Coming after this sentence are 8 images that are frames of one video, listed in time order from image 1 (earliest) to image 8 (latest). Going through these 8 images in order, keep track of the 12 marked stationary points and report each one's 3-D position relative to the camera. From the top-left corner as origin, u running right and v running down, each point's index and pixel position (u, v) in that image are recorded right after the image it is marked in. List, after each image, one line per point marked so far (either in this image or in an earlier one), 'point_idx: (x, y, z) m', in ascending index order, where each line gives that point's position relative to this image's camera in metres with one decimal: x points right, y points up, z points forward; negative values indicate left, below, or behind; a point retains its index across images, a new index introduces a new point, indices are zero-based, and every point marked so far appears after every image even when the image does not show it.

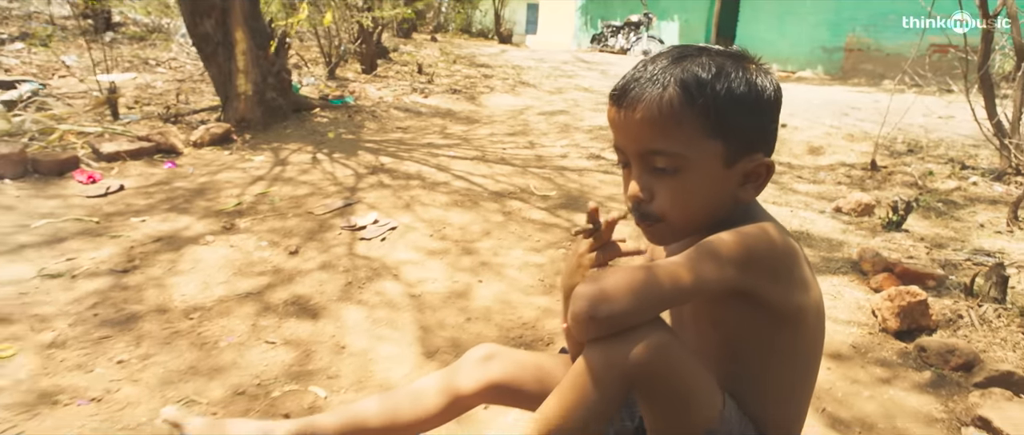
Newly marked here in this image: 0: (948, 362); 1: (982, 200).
0: (+1.3, -0.4, +1.8) m
1: (+2.9, +0.1, +3.8) m
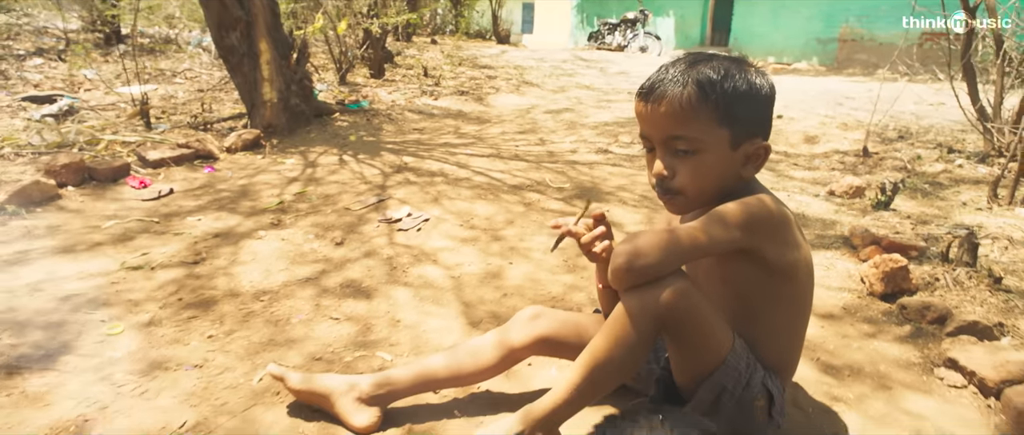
0: (+1.4, -0.3, +2.1) m
1: (+3.0, +0.2, +4.1) m
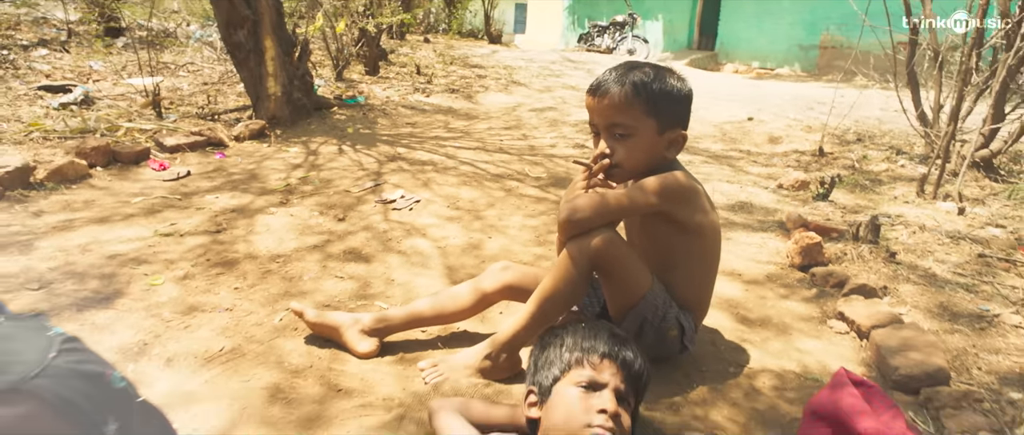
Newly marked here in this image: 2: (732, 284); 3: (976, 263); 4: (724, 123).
0: (+1.3, -0.3, +2.6) m
1: (+2.9, +0.3, +4.6) m
2: (+0.9, -0.3, +2.7) m
3: (+2.1, -0.2, +2.8) m
4: (+2.3, +1.0, +6.7) m
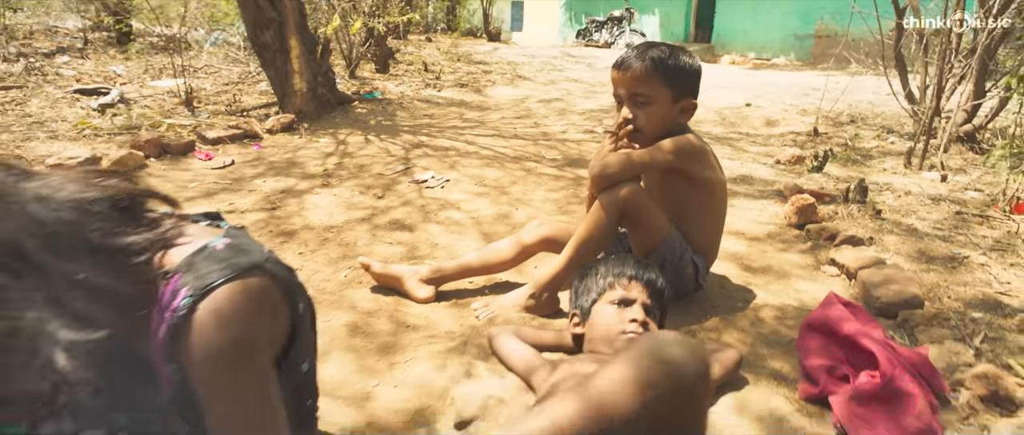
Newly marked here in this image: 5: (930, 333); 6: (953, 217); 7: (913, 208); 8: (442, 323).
0: (+1.4, -0.1, +2.9) m
1: (+3.0, +0.5, +4.9) m
2: (+1.1, -0.1, +3.0) m
3: (+2.2, 0.0, +3.1) m
4: (+2.4, +1.2, +7.0) m
5: (+1.4, -0.4, +2.1) m
6: (+2.2, 0.0, +3.2) m
7: (+2.1, +0.1, +3.3) m
8: (-0.2, -0.4, +2.2) m
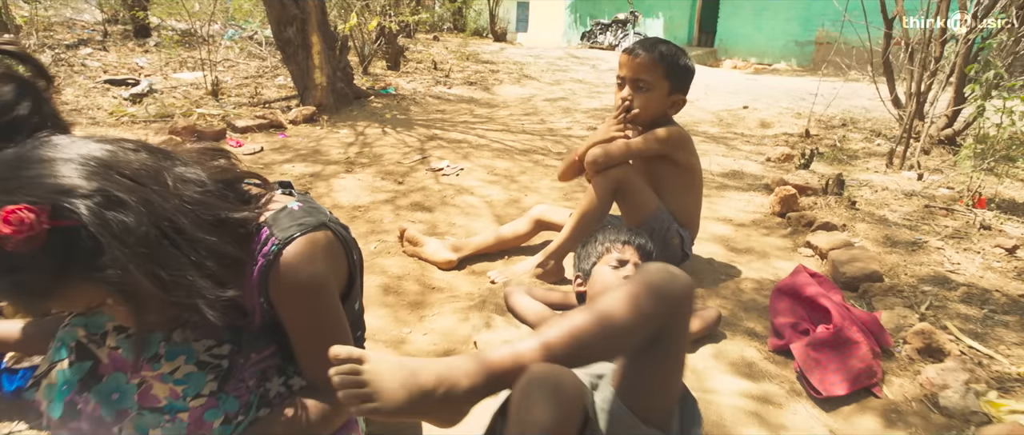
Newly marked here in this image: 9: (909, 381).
0: (+1.5, 0.0, +3.2) m
1: (+3.1, +0.5, +5.3) m
2: (+1.1, 0.0, +3.3) m
3: (+2.3, 0.0, +3.5) m
4: (+2.4, +1.3, +7.3) m
5: (+1.4, -0.3, +2.4) m
6: (+2.3, 0.0, +3.5) m
7: (+2.2, +0.1, +3.7) m
8: (-0.2, -0.3, +2.6) m
9: (+1.2, -0.5, +1.9) m
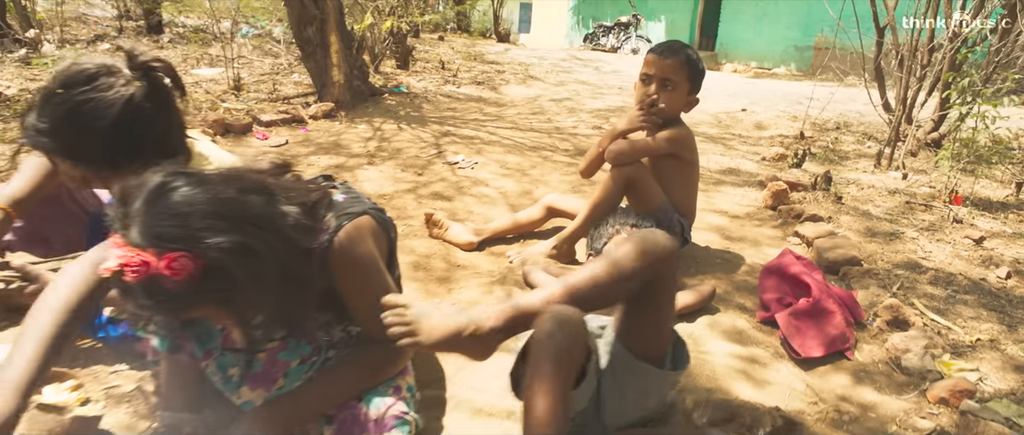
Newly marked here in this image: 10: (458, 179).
0: (+1.6, 0.0, +3.5) m
1: (+3.1, +0.5, +5.6) m
2: (+1.2, 0.0, +3.6) m
3: (+2.3, +0.1, +3.8) m
4: (+2.5, +1.3, +7.6) m
5: (+1.5, -0.3, +2.7) m
6: (+2.4, +0.1, +3.8) m
7: (+2.3, +0.1, +4.0) m
8: (-0.1, -0.2, +2.8) m
9: (+1.3, -0.5, +2.2) m
10: (-0.3, +0.2, +4.1) m
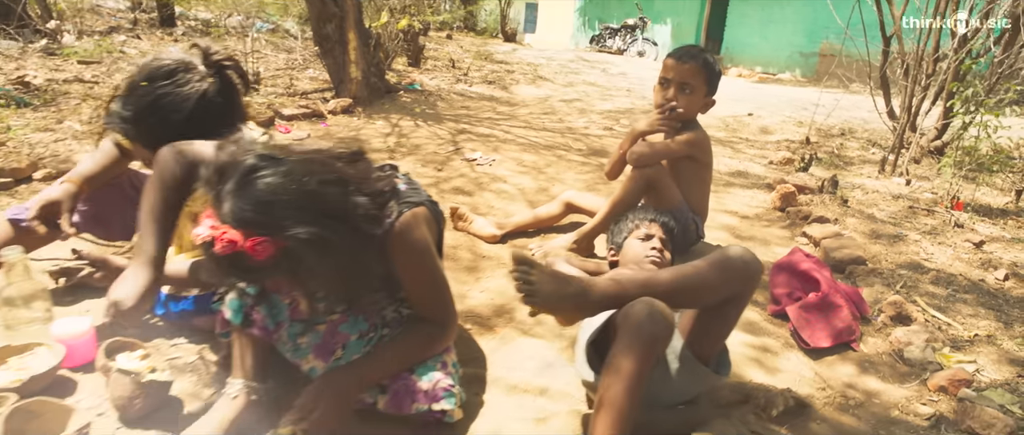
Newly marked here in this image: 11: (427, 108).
0: (+1.7, 0.0, +3.7) m
1: (+3.3, +0.5, +5.7) m
2: (+1.3, 0.0, +3.8) m
3: (+2.5, 0.0, +3.9) m
4: (+2.7, +1.3, +7.8) m
5: (+1.6, -0.3, +2.8) m
6: (+2.5, +0.1, +3.9) m
7: (+2.4, +0.1, +4.1) m
8: (0.0, -0.2, +3.0) m
9: (+1.4, -0.5, +2.4) m
10: (-0.2, +0.3, +4.2) m
11: (-0.9, +1.1, +6.5) m
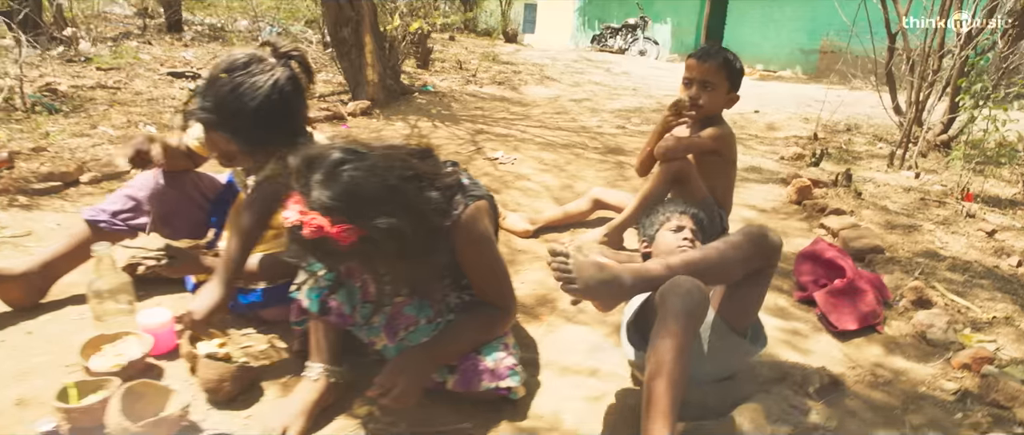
0: (+1.8, +0.1, +3.8) m
1: (+3.4, +0.6, +5.8) m
2: (+1.5, 0.0, +3.9) m
3: (+2.6, +0.1, +4.0) m
4: (+2.8, +1.3, +7.9) m
5: (+1.8, -0.2, +3.0) m
6: (+2.6, +0.1, +4.1) m
7: (+2.5, +0.2, +4.2) m
8: (+0.1, -0.2, +3.1) m
9: (+1.6, -0.4, +2.5) m
10: (-0.1, +0.3, +4.4) m
11: (-0.7, +1.1, +6.6) m
